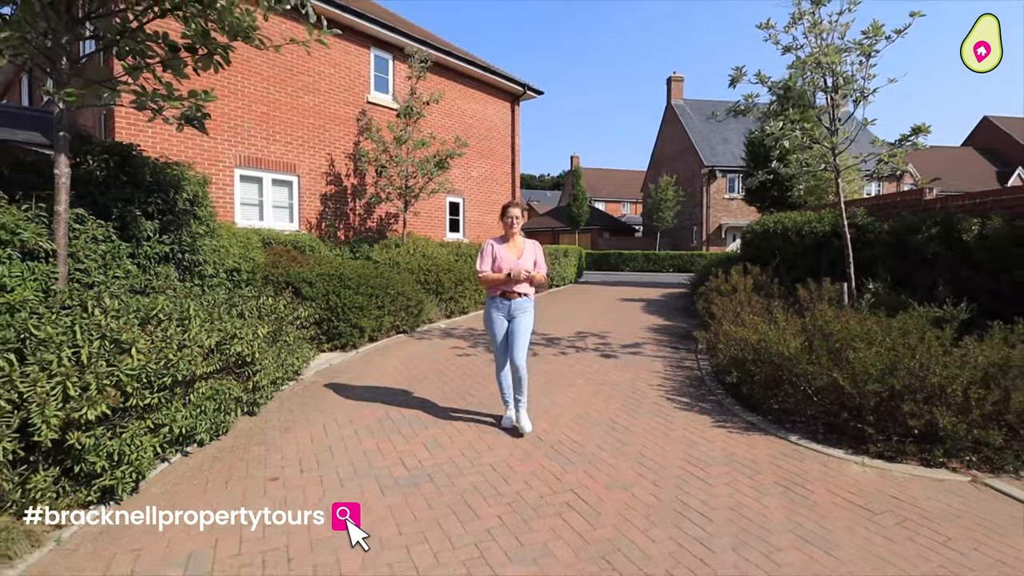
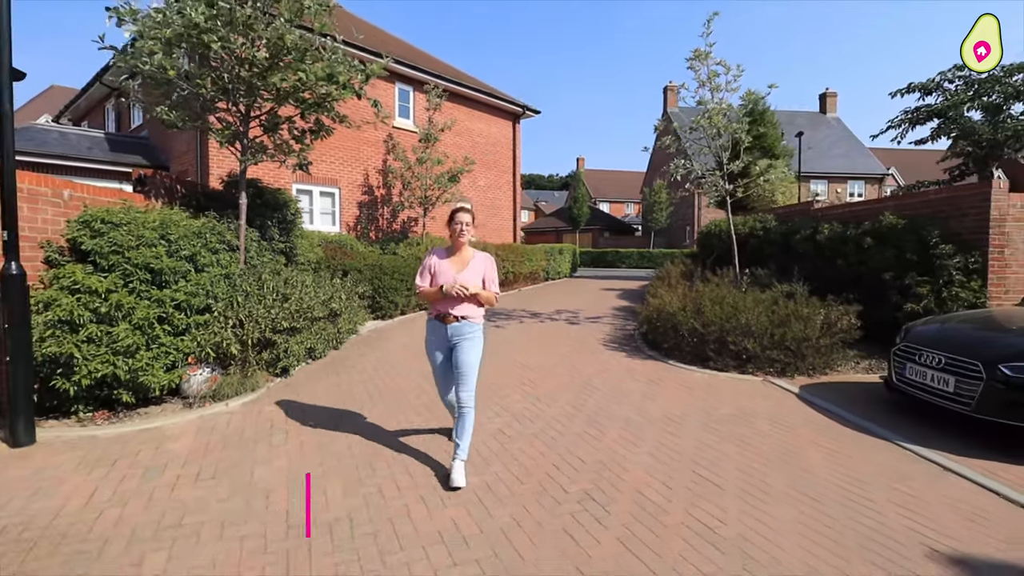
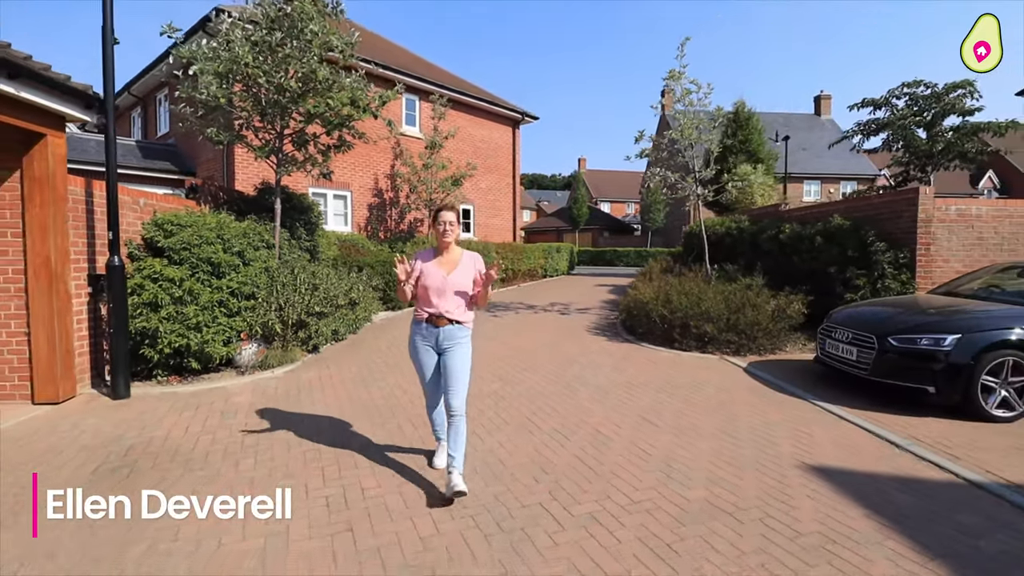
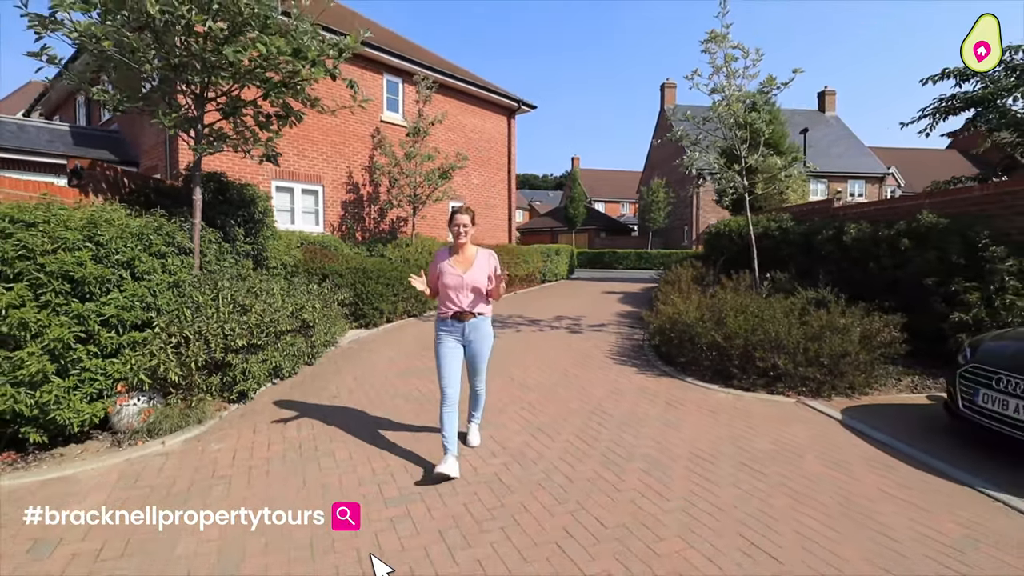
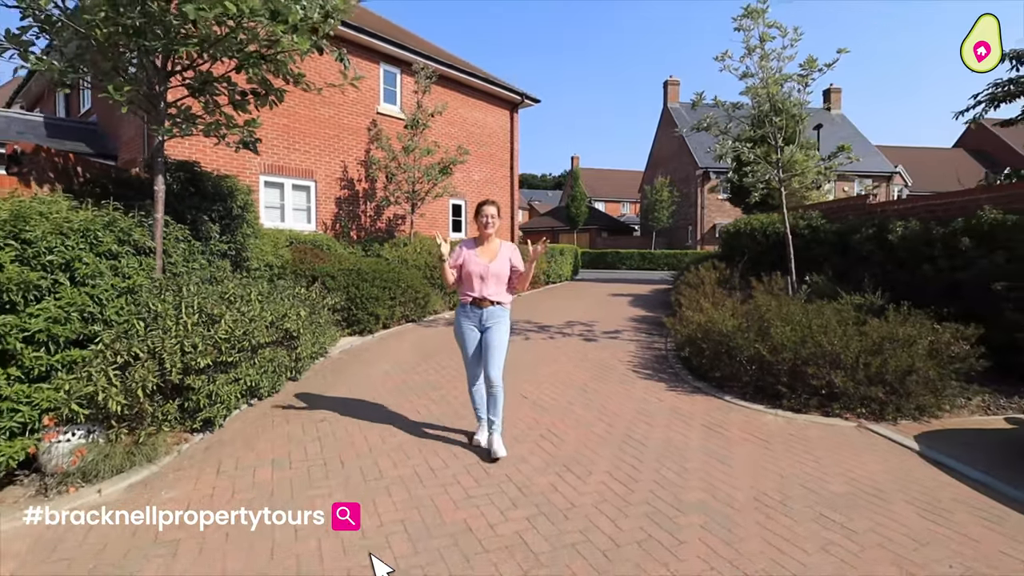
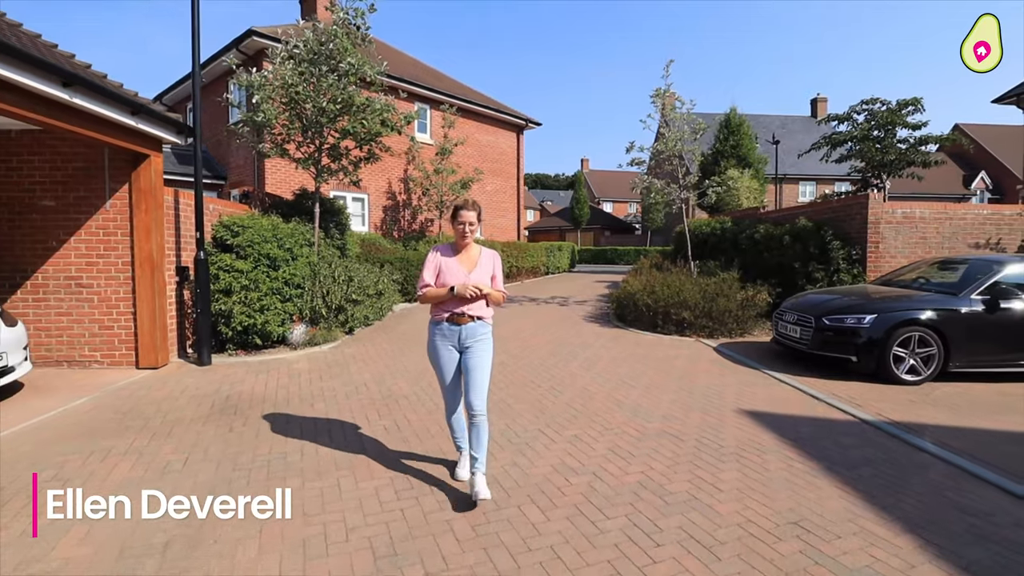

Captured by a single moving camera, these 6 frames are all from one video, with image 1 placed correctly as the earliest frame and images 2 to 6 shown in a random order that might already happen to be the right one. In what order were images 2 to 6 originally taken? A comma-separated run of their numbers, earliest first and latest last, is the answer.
5, 4, 2, 3, 6
